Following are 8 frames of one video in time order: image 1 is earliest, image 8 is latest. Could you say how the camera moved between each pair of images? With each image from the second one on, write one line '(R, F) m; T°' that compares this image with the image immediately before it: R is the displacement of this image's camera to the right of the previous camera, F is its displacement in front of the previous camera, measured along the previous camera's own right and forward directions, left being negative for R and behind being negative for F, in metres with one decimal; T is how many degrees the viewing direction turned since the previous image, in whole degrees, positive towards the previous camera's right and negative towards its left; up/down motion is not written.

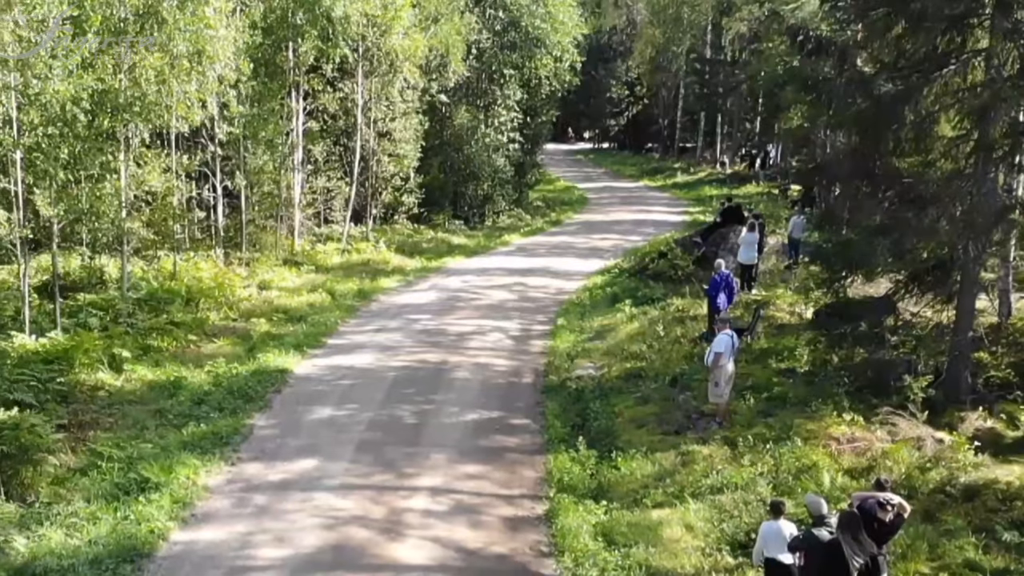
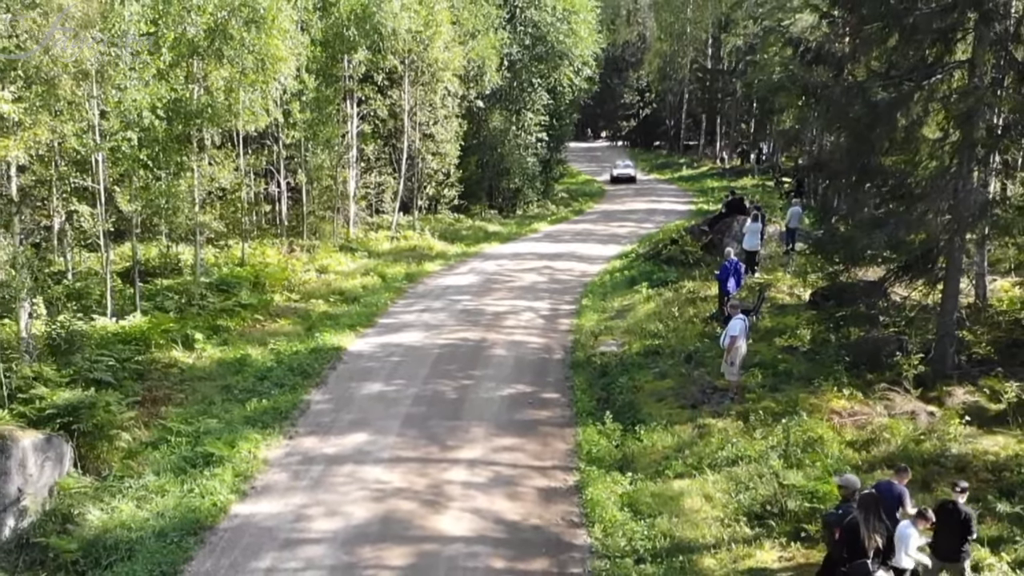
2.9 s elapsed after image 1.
(+0.4, -1.4) m; -3°
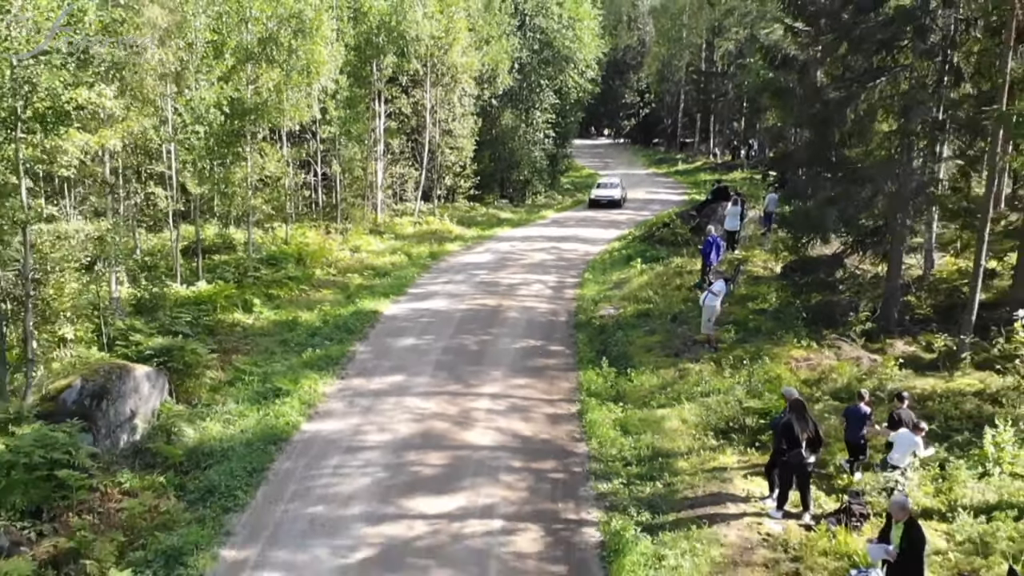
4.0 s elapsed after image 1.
(-0.1, -2.5) m; 0°
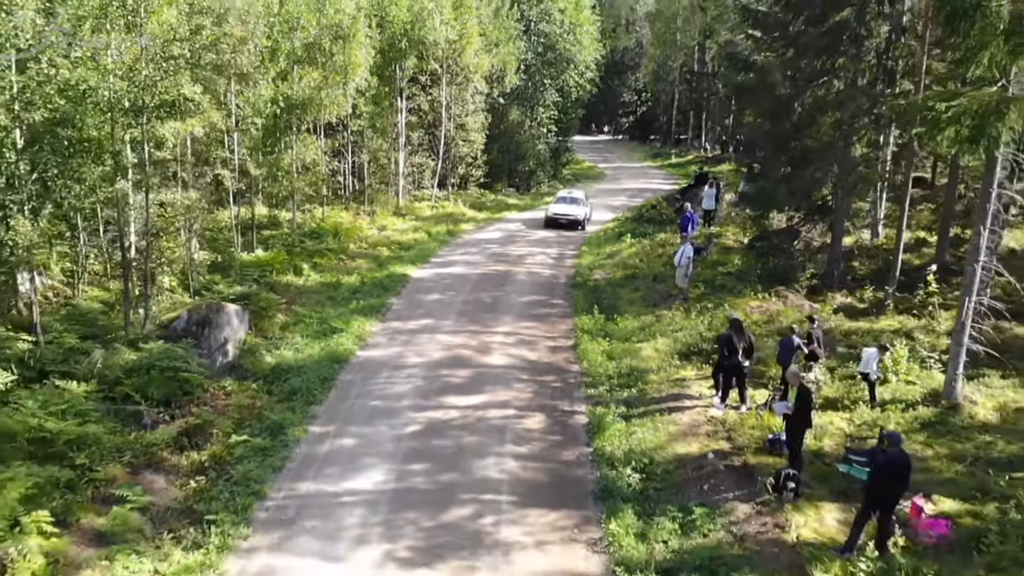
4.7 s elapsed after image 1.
(-0.1, -3.4) m; 0°
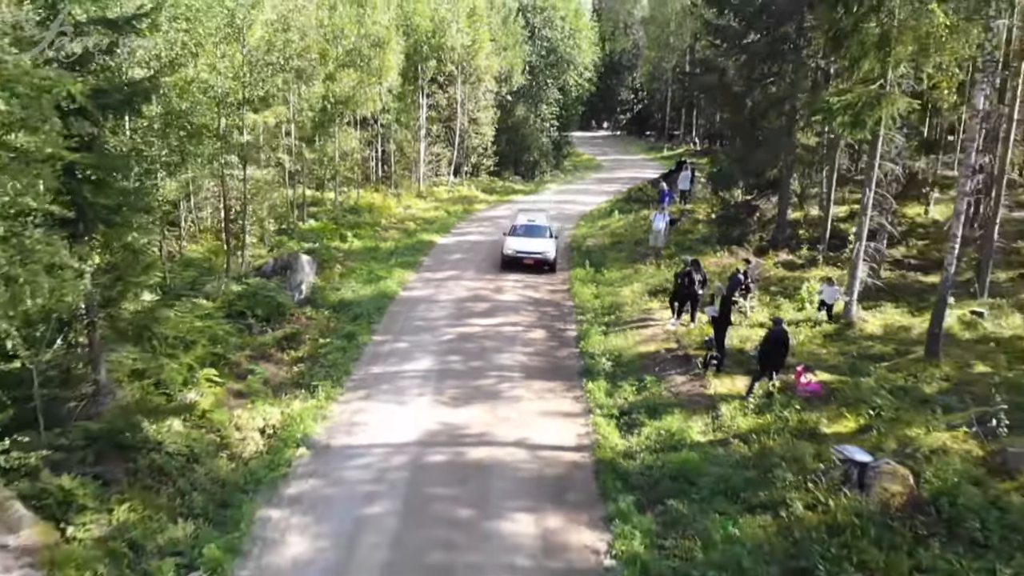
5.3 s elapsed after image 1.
(-0.1, -4.7) m; 0°
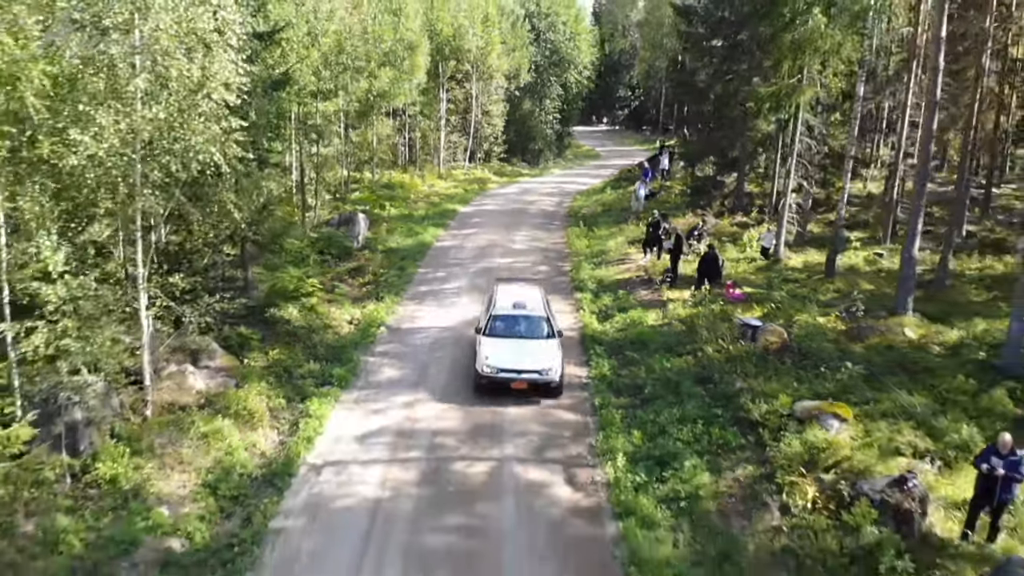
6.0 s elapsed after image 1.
(-0.1, -5.9) m; 0°
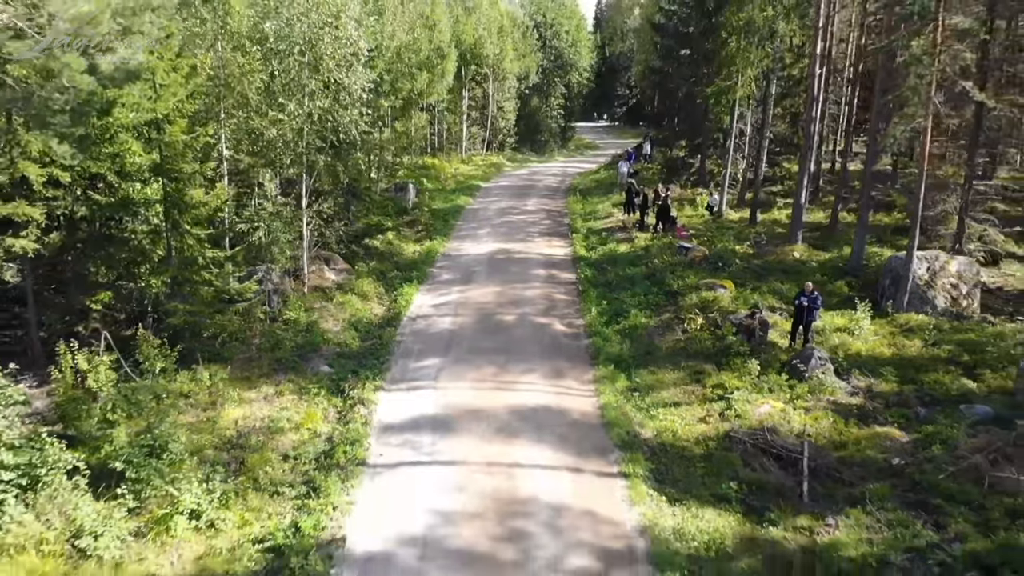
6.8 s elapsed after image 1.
(-0.2, -8.7) m; 0°
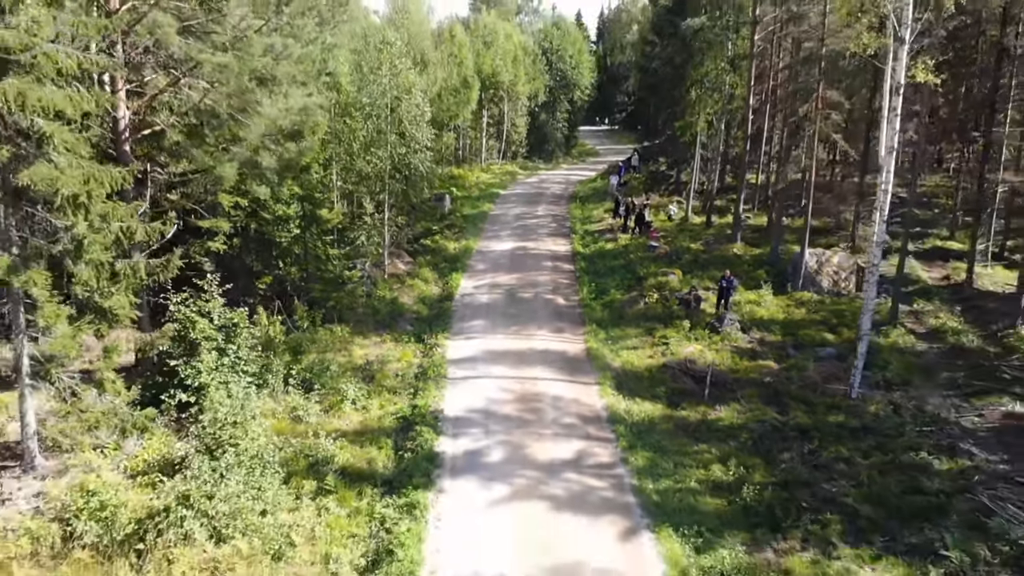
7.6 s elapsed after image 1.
(-0.3, -10.1) m; 0°
